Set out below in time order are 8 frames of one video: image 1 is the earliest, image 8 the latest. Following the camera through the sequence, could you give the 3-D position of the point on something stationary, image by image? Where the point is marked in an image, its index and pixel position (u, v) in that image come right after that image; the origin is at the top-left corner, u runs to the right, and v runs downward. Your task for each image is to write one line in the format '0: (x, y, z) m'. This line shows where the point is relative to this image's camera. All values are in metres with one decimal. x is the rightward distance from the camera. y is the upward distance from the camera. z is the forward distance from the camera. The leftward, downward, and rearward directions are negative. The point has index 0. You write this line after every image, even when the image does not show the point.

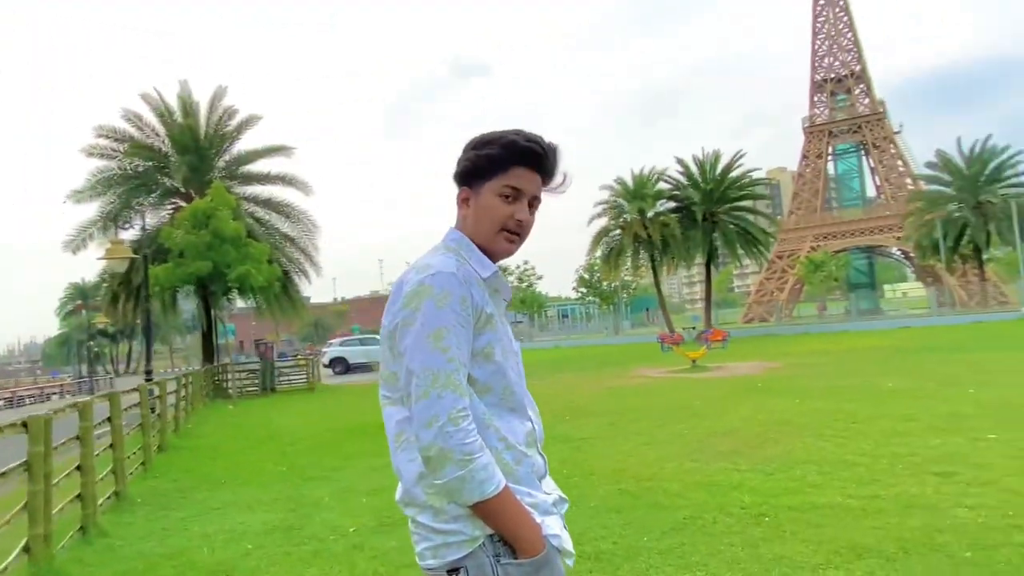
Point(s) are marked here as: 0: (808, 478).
0: (+2.7, -1.7, +6.2) m
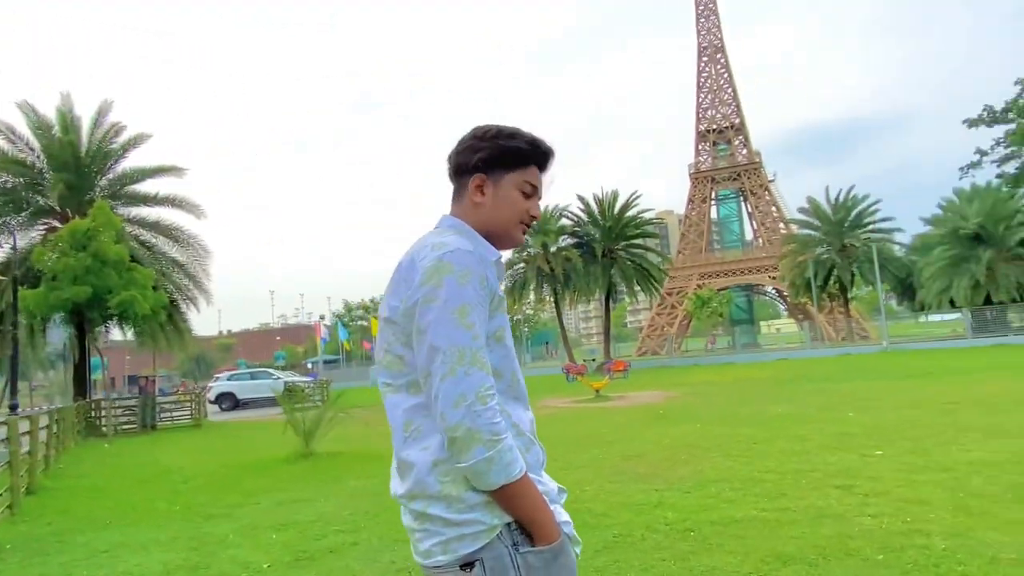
0: (+2.0, -2.0, +6.4) m
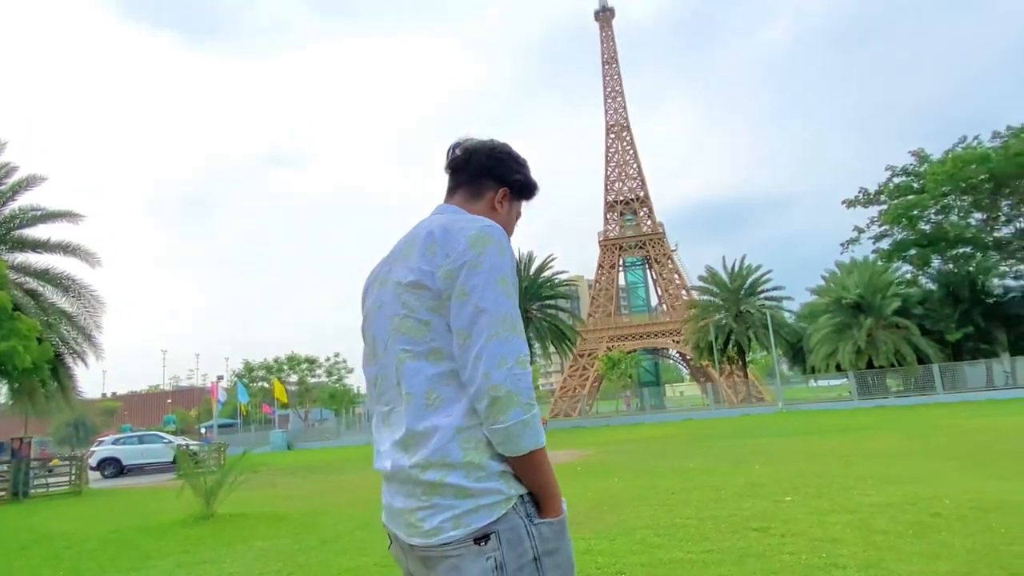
0: (+1.3, -2.4, +6.5) m
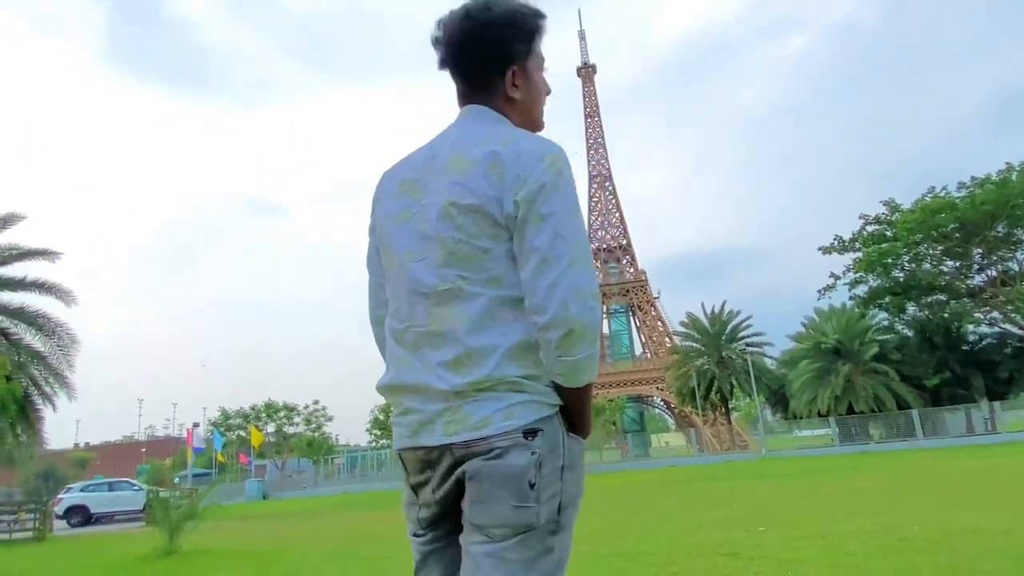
0: (+1.0, -2.6, +6.4) m
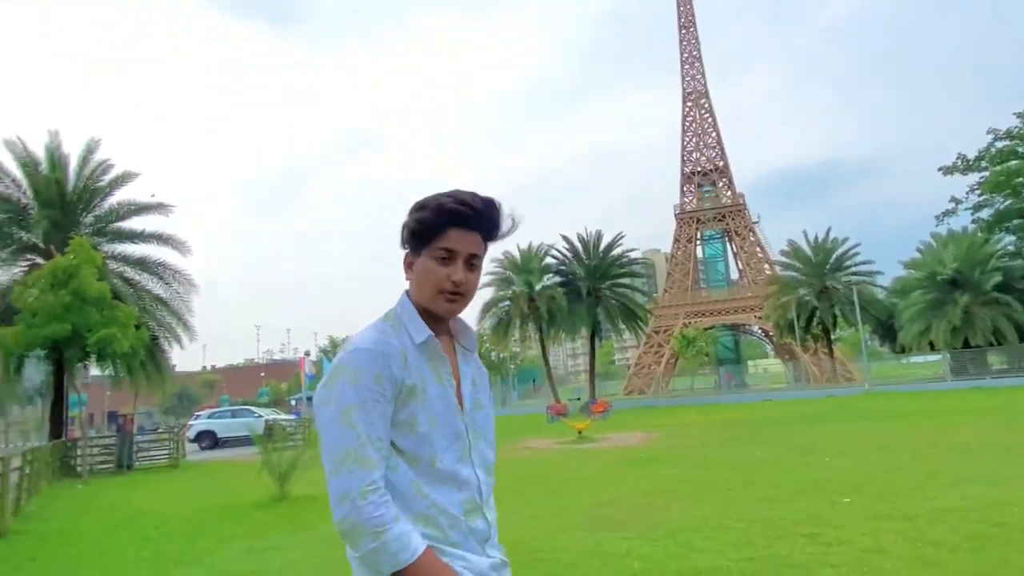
0: (+1.7, -2.4, +6.5) m
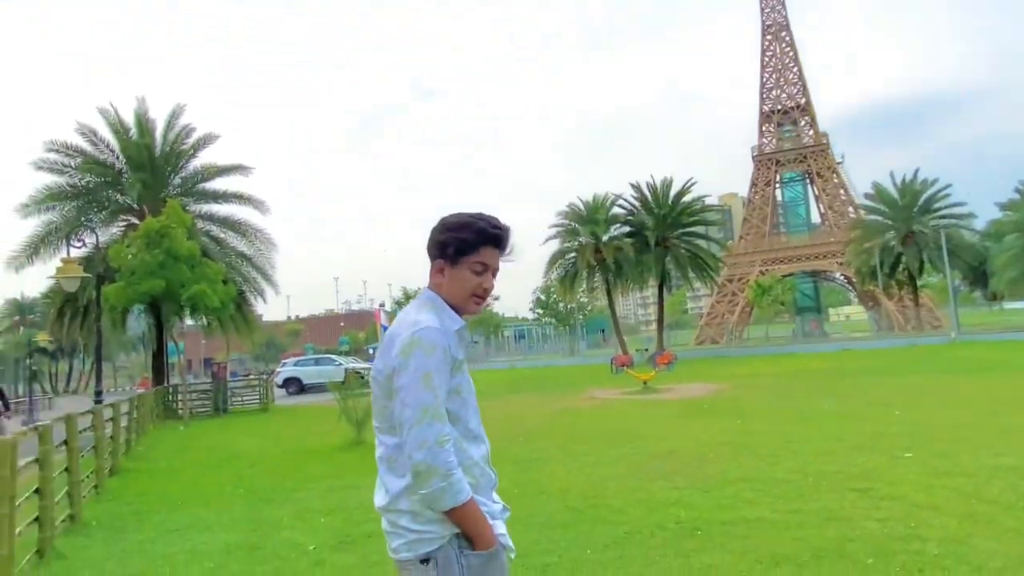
0: (+2.3, -2.0, +6.7) m
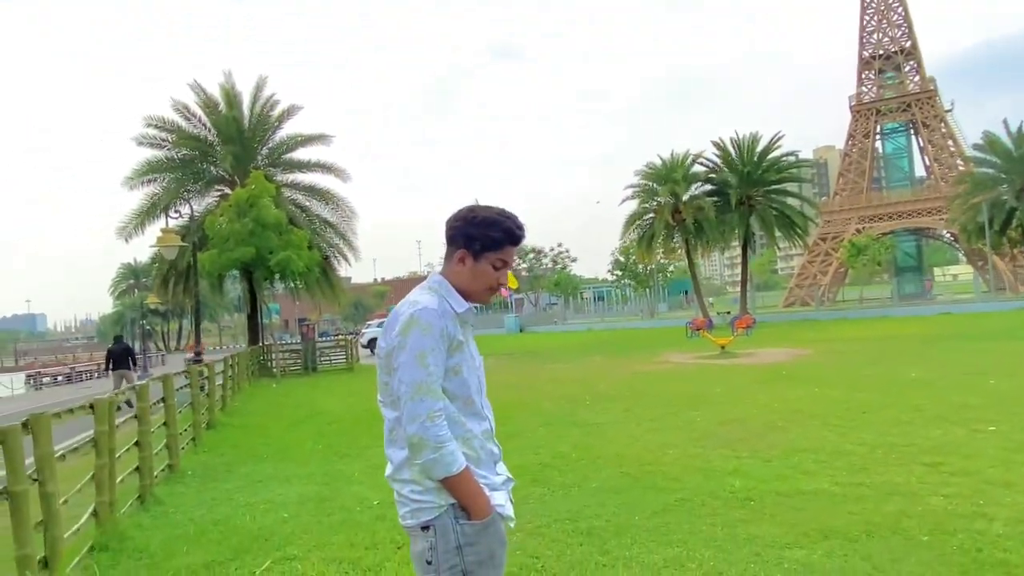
0: (+2.8, -1.7, +6.5) m
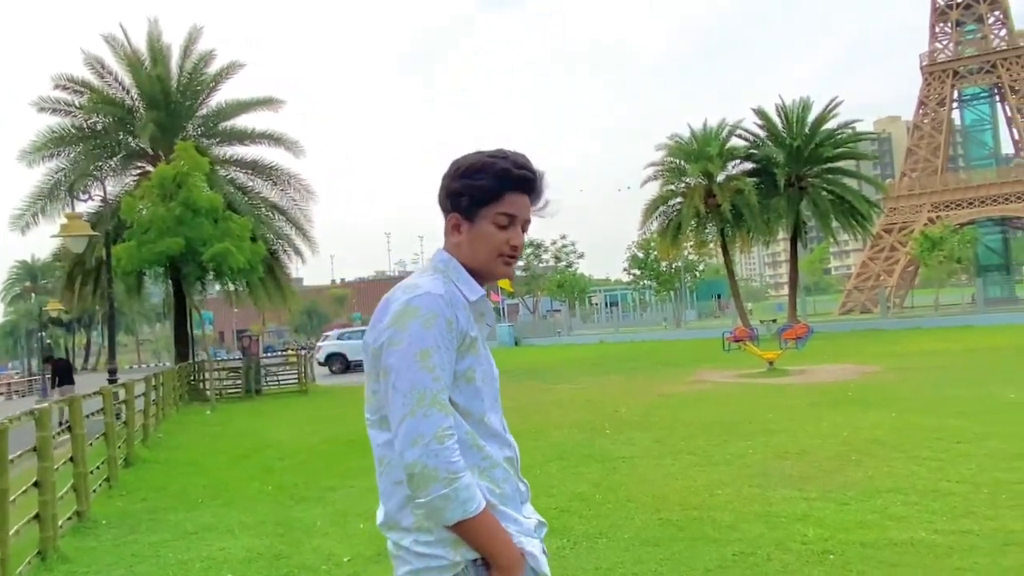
0: (+2.9, -1.7, +5.1) m
